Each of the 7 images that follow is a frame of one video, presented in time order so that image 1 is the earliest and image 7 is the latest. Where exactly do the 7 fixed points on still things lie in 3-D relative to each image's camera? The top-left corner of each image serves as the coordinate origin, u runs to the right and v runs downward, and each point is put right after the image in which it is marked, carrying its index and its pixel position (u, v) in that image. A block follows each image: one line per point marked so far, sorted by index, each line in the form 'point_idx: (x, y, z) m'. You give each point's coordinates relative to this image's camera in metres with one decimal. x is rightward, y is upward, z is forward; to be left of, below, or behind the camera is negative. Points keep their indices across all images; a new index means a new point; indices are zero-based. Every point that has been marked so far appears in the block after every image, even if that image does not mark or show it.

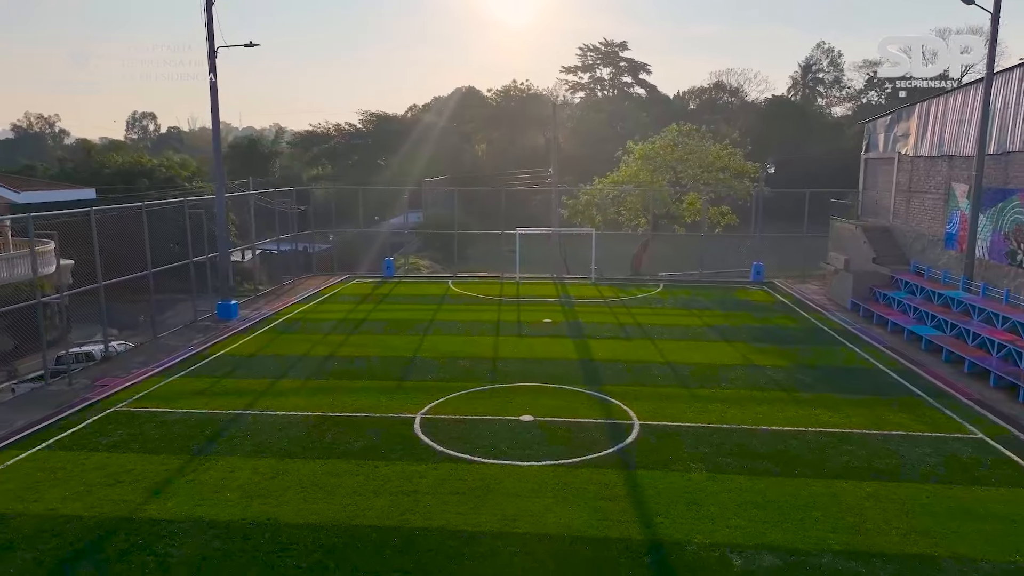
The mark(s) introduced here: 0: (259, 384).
0: (-4.5, -1.7, +12.2) m
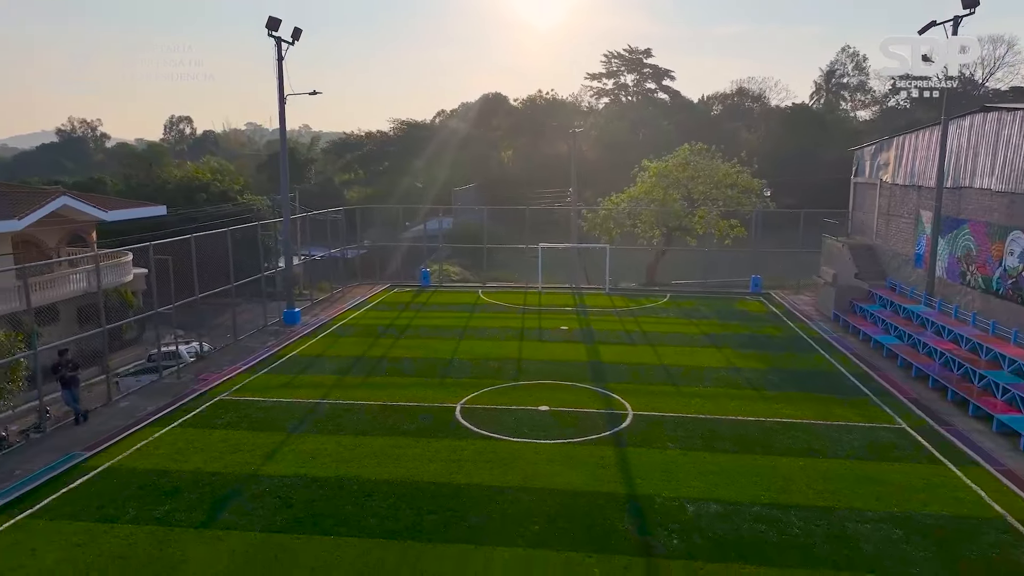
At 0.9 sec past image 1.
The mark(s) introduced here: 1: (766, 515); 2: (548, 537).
0: (-4.0, -2.0, +15.1) m
1: (+3.3, -3.0, +9.0) m
2: (+0.4, -3.0, +8.5) m
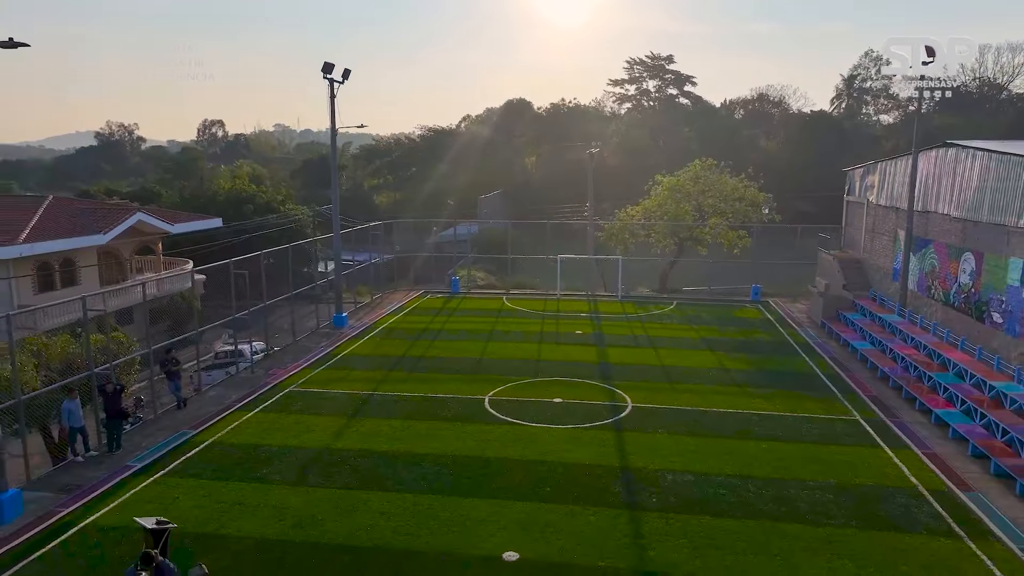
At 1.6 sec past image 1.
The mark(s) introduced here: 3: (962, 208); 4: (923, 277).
0: (-3.5, -2.2, +17.9) m
1: (+3.6, -3.3, +11.6) m
2: (+0.7, -3.3, +11.2) m
3: (+11.2, +2.0, +17.1) m
4: (+11.5, +0.3, +19.2) m
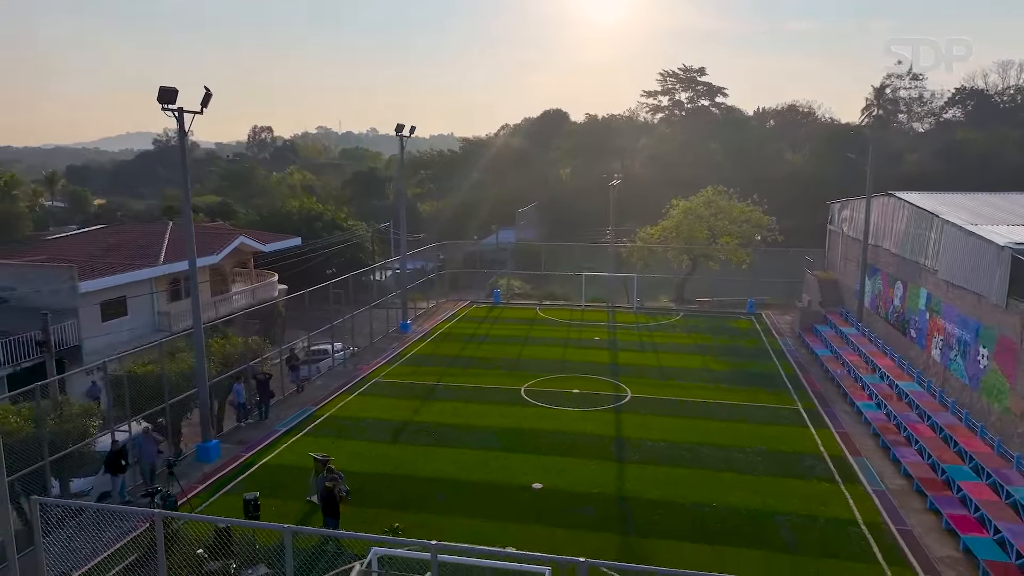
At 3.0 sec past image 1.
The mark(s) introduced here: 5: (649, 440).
0: (-2.5, -2.8, +23.4) m
1: (+4.3, -3.9, +16.7) m
2: (+1.4, -3.9, +16.4) m
3: (+12.2, +1.3, +21.8) m
4: (+12.6, -0.3, +23.9) m
5: (+3.4, -3.8, +17.1) m
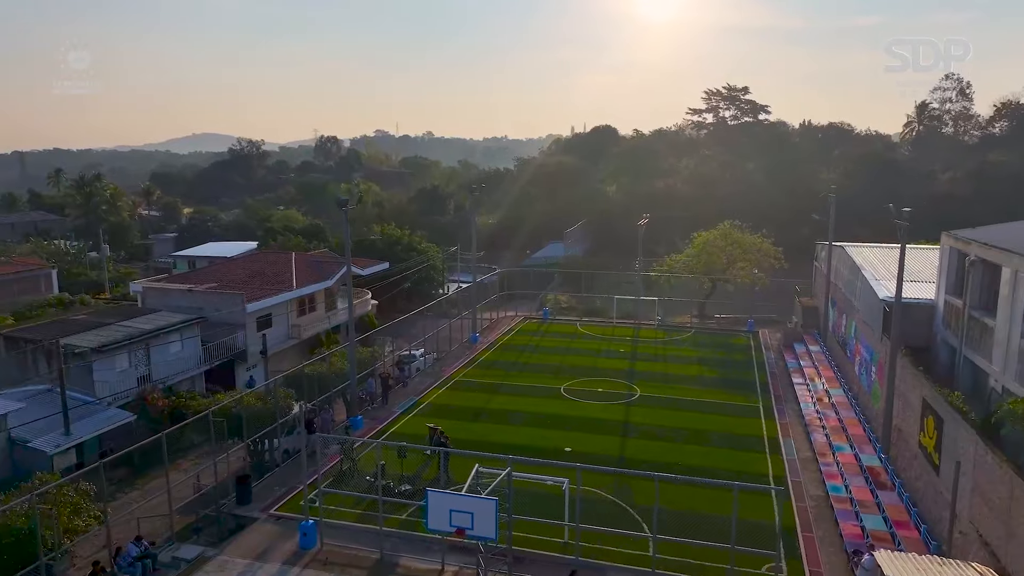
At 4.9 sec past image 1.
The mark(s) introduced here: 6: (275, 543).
0: (-0.5, -3.9, +31.9) m
1: (+5.8, -5.1, +24.7) m
2: (+2.8, -5.1, +24.7) m
3: (+14.1, 0.0, +29.2) m
4: (+14.6, -1.6, +31.3) m
5: (+4.9, -5.0, +25.2) m
6: (-6.1, -6.6, +17.9) m
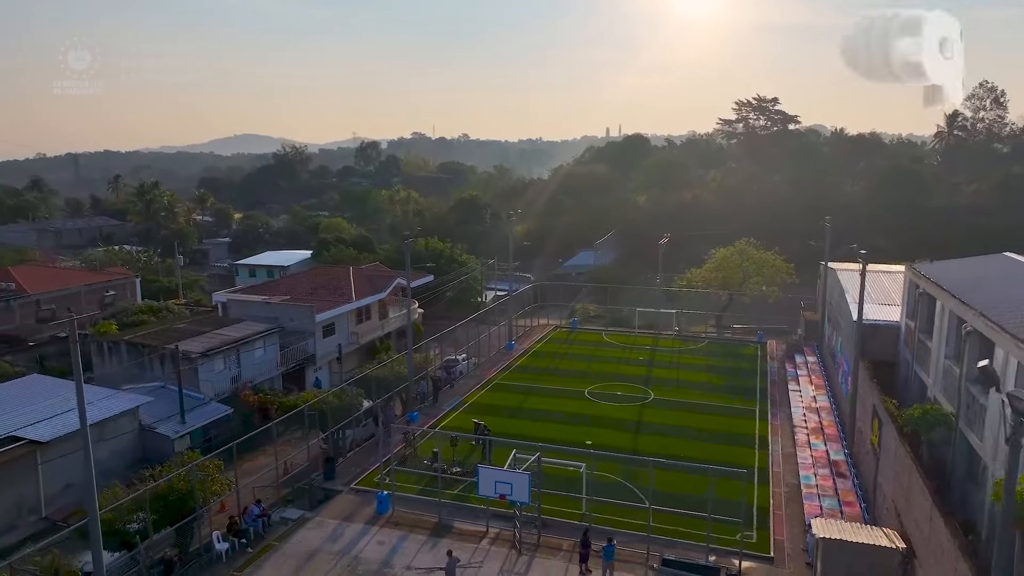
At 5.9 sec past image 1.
0: (+1.1, -4.7, +36.7) m
1: (+7.0, -6.0, +29.2) m
2: (+4.1, -5.9, +29.4) m
3: (+15.6, -0.9, +33.3) m
4: (+16.2, -2.6, +35.4) m
5: (+6.2, -5.8, +29.8) m
6: (-5.2, -7.4, +23.0) m
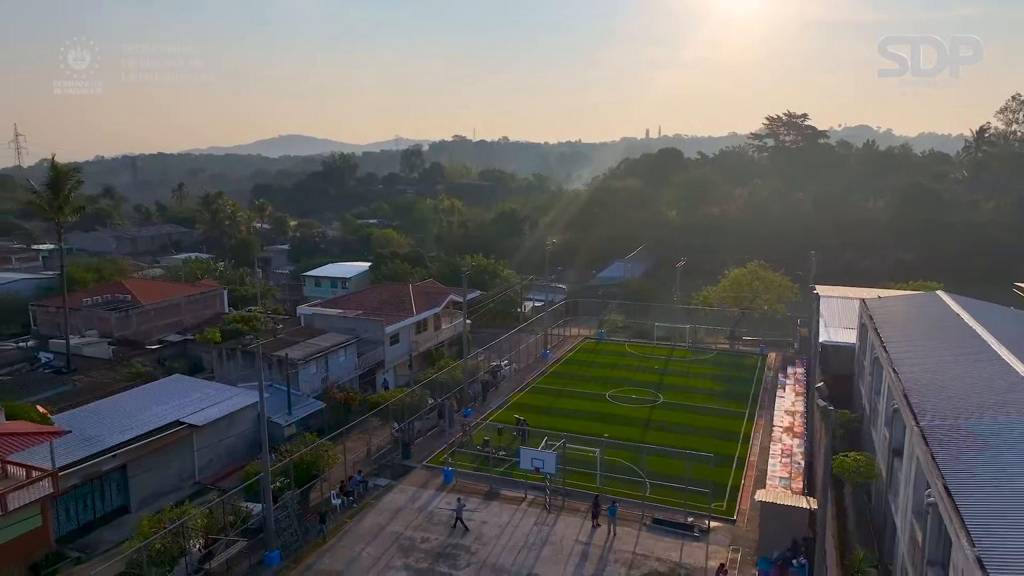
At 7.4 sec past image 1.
0: (+3.4, -6.0, +44.2) m
1: (+8.8, -7.3, +36.4) m
2: (+5.9, -7.2, +36.7) m
3: (+17.6, -2.3, +40.0) m
4: (+18.3, -4.0, +42.0) m
5: (+8.0, -7.2, +37.0) m
6: (-3.7, -8.6, +30.8) m
